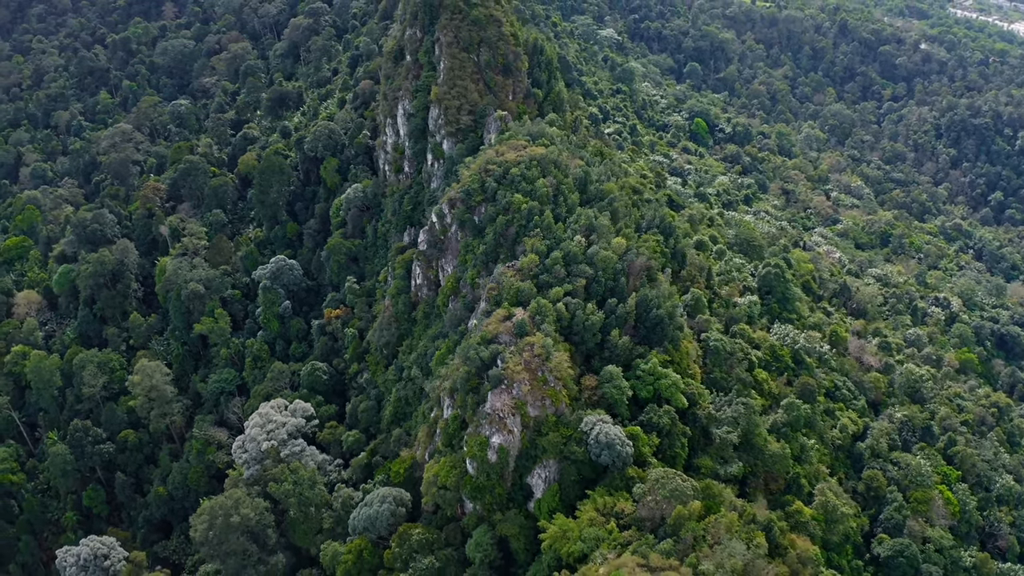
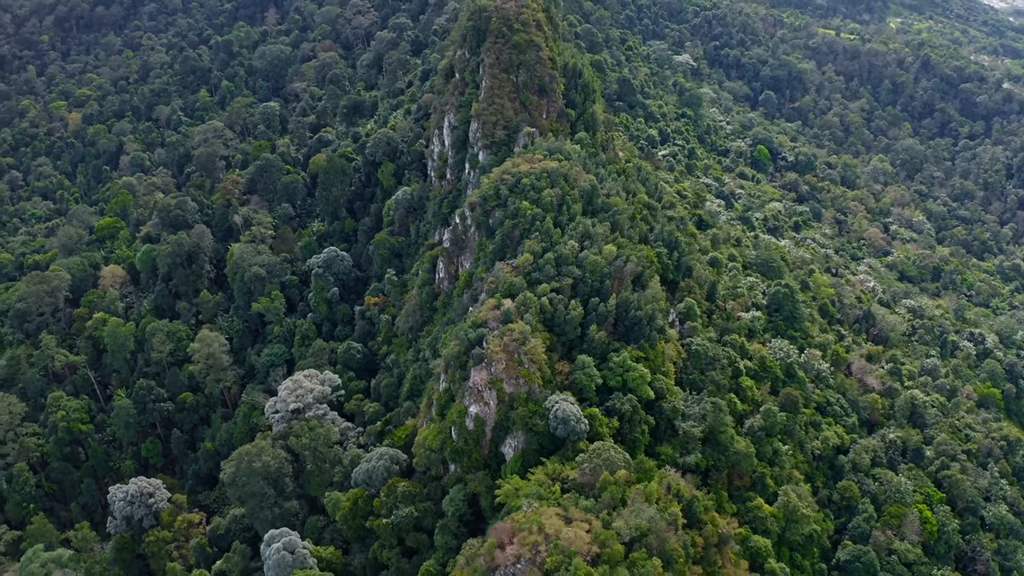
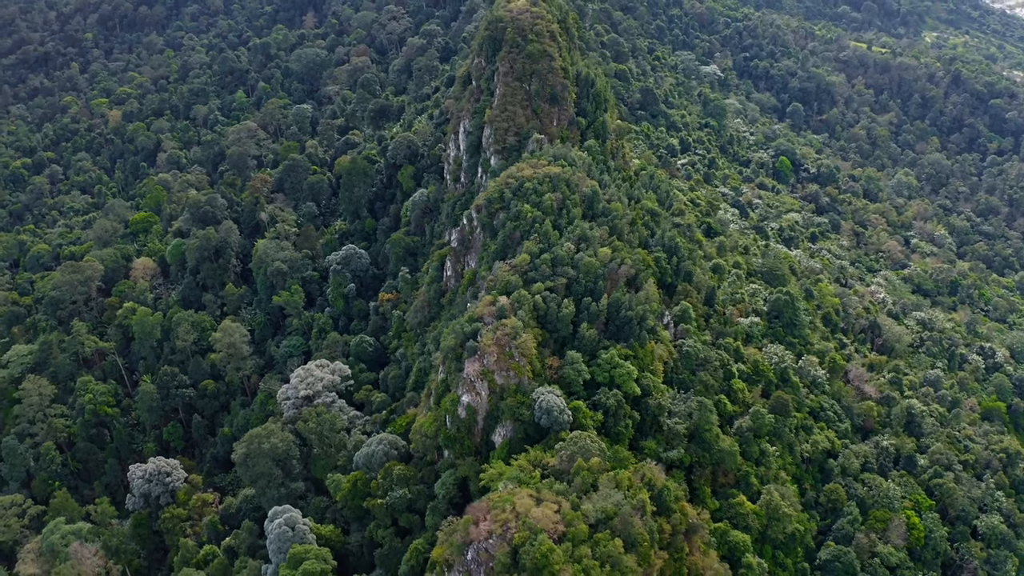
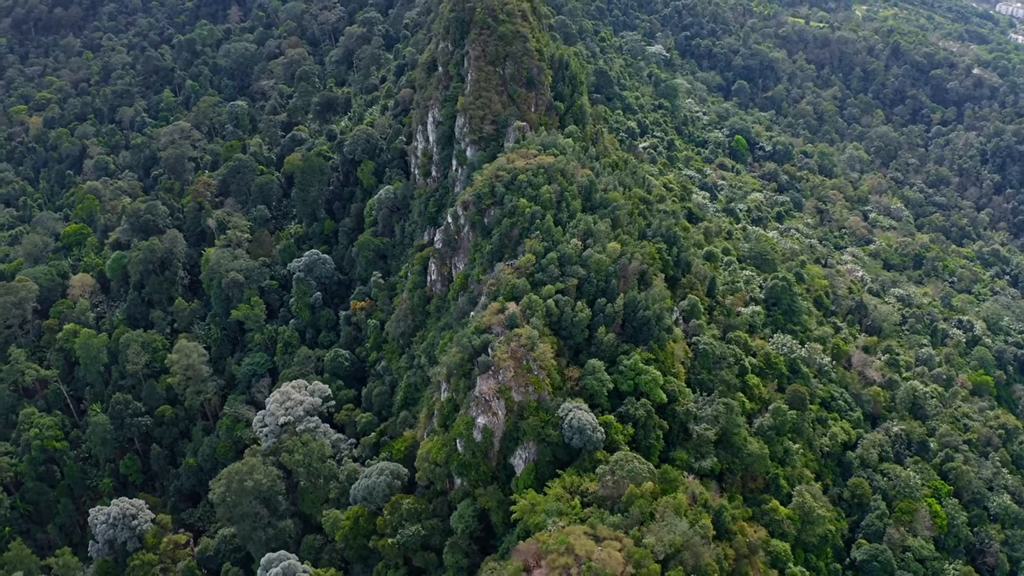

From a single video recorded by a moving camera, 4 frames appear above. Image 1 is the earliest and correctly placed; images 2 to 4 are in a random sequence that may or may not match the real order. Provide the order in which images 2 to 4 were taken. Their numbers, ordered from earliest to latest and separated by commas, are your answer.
4, 2, 3
